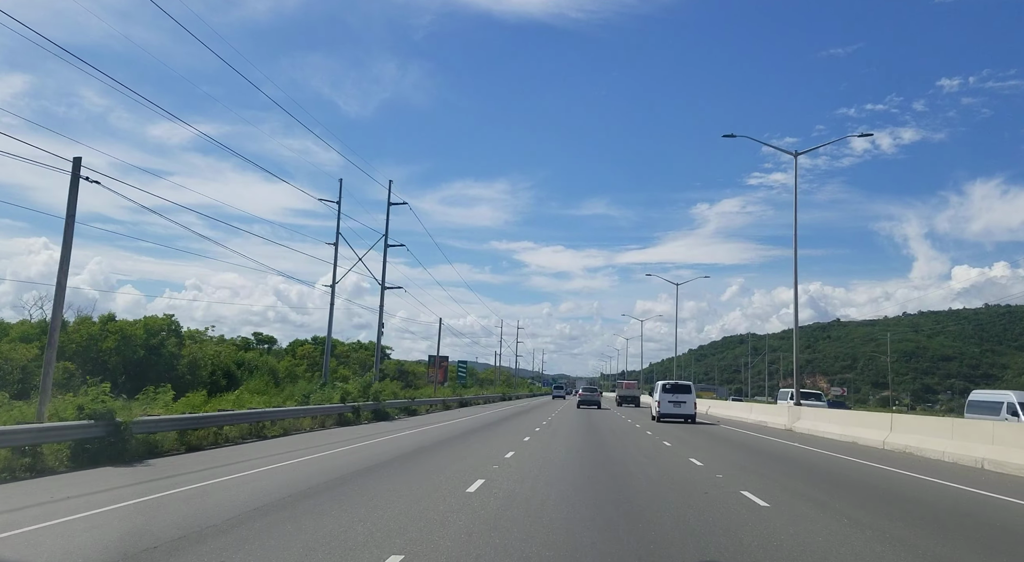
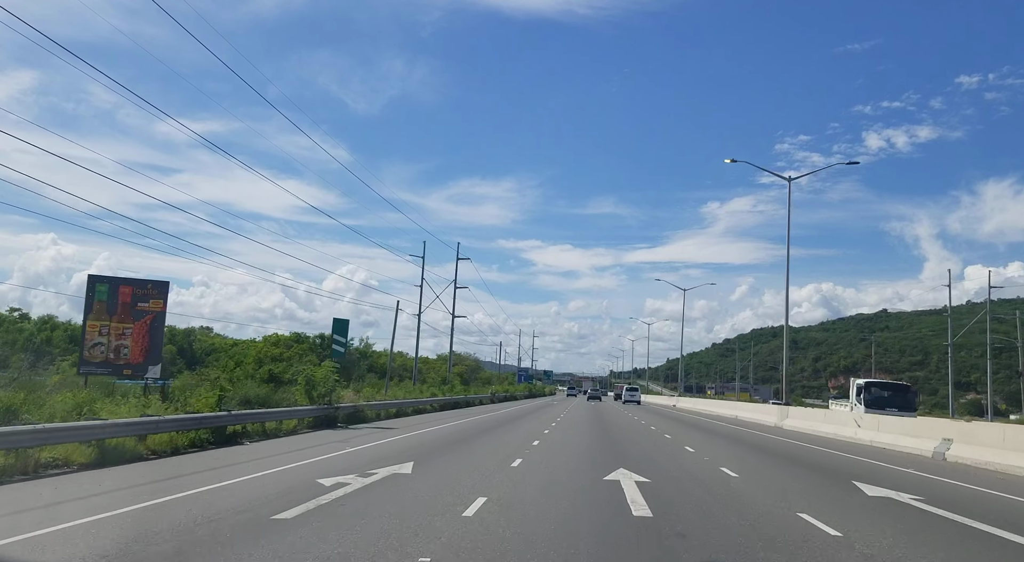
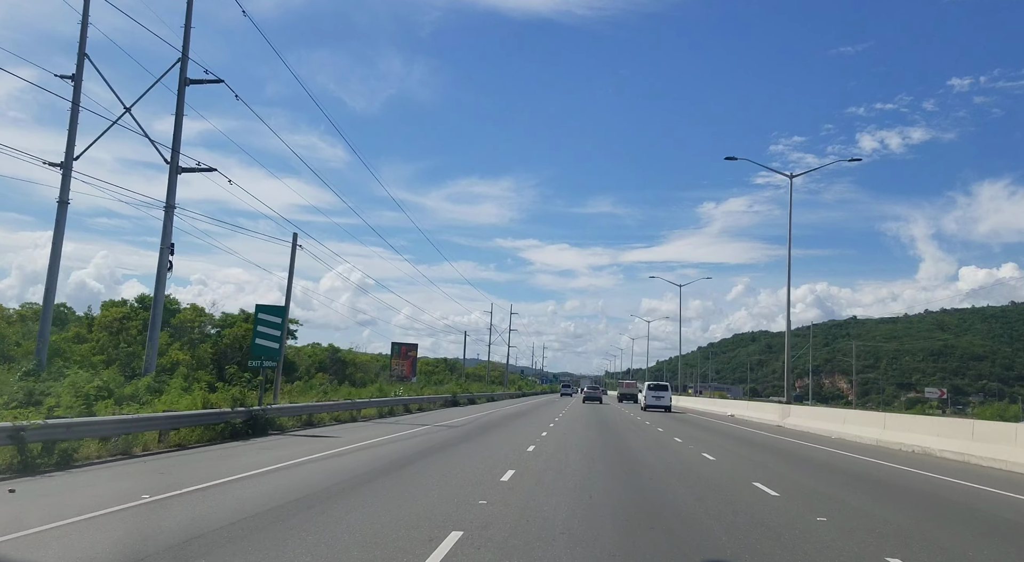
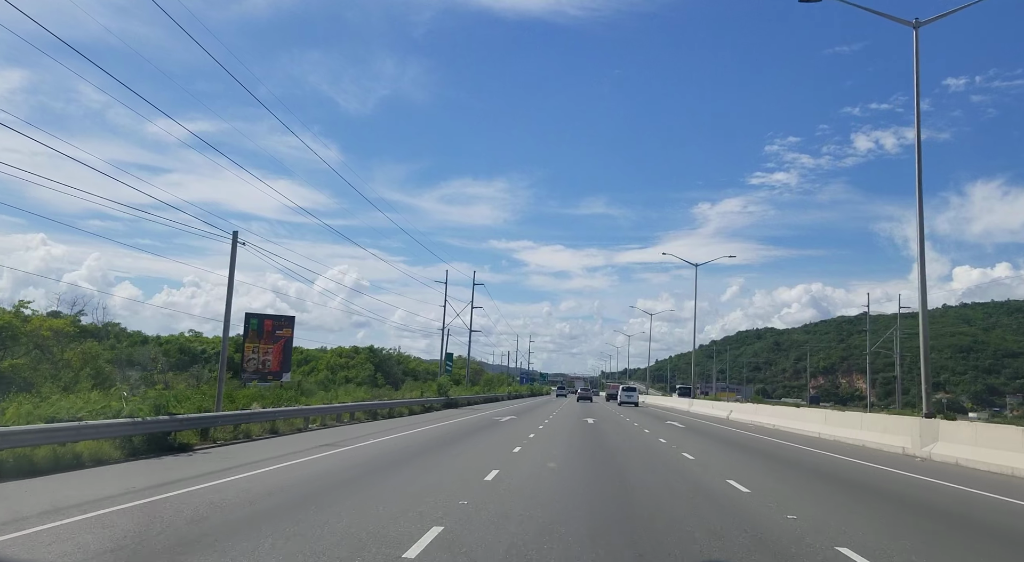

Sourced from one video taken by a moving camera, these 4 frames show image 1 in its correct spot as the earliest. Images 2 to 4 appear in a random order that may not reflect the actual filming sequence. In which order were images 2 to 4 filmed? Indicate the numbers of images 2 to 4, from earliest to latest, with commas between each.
3, 4, 2
